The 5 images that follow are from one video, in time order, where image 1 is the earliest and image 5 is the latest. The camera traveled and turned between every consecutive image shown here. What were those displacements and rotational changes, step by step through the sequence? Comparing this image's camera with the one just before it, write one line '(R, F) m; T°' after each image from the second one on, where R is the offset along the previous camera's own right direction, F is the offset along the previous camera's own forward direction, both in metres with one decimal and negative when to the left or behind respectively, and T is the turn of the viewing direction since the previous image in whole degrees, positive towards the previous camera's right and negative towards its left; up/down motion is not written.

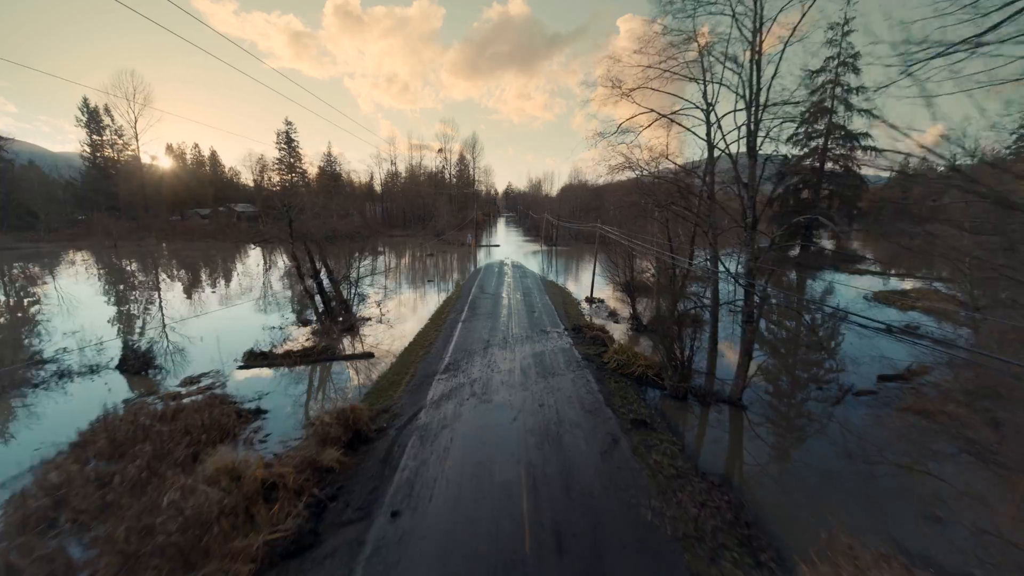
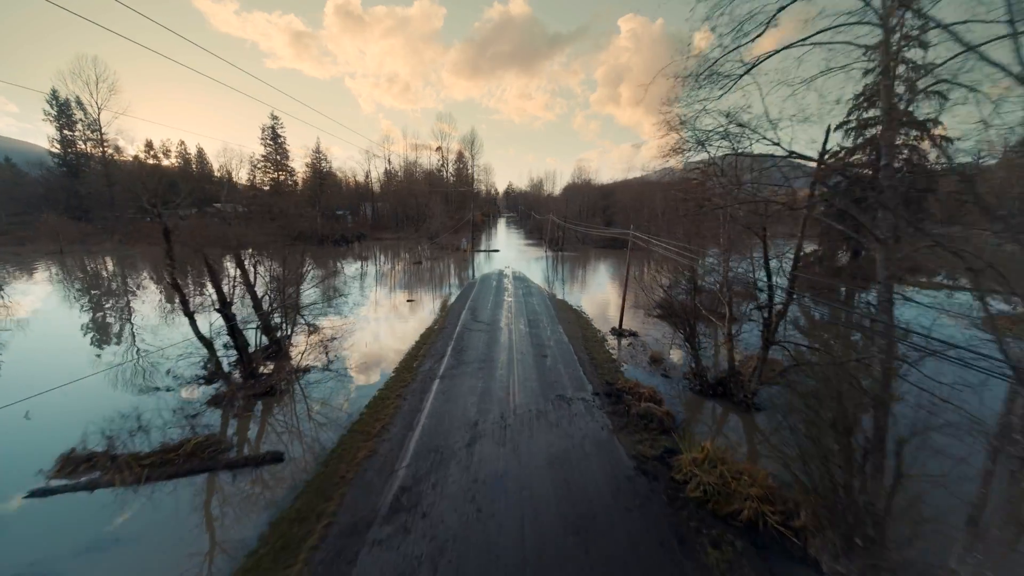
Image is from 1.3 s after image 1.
(0.0, +2.4) m; 0°
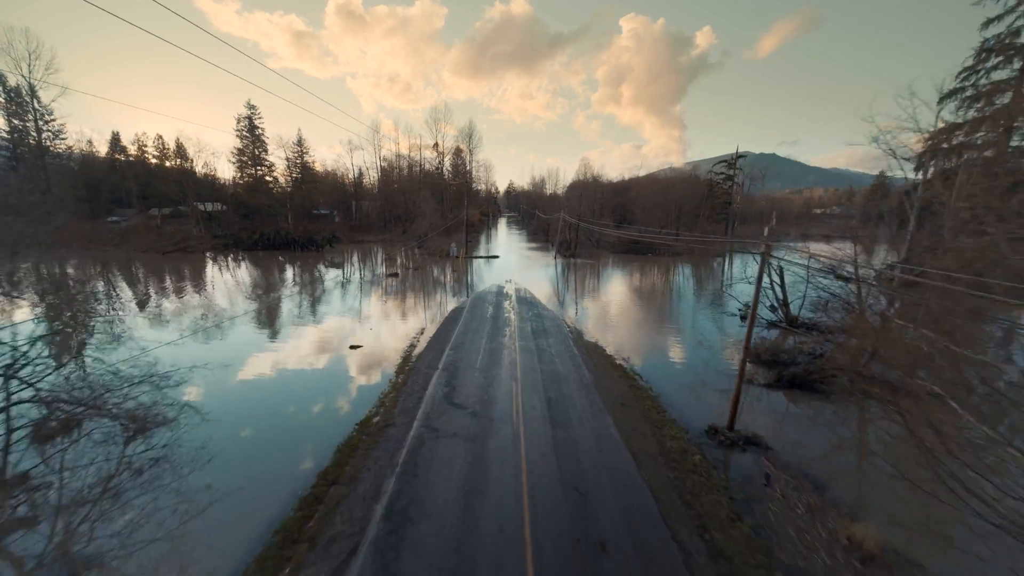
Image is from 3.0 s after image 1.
(-0.1, +3.4) m; 0°
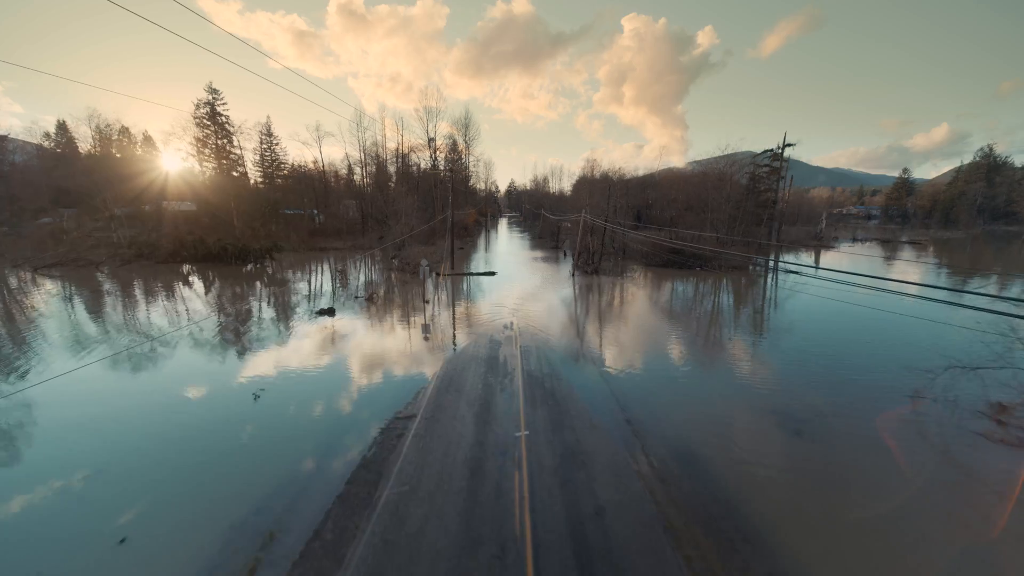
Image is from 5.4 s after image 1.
(0.0, +4.4) m; 0°
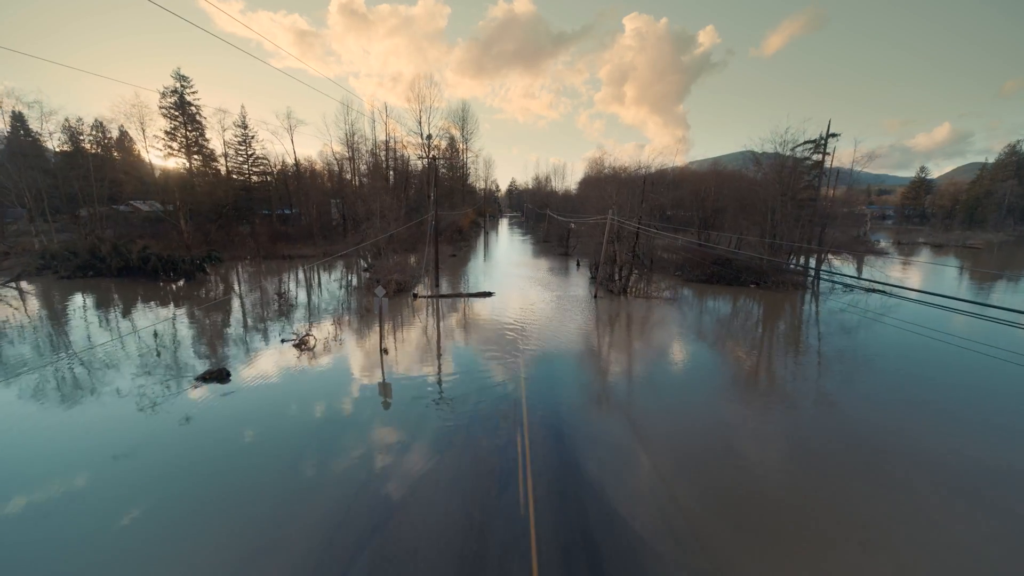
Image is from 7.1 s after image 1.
(0.0, +2.9) m; 0°
